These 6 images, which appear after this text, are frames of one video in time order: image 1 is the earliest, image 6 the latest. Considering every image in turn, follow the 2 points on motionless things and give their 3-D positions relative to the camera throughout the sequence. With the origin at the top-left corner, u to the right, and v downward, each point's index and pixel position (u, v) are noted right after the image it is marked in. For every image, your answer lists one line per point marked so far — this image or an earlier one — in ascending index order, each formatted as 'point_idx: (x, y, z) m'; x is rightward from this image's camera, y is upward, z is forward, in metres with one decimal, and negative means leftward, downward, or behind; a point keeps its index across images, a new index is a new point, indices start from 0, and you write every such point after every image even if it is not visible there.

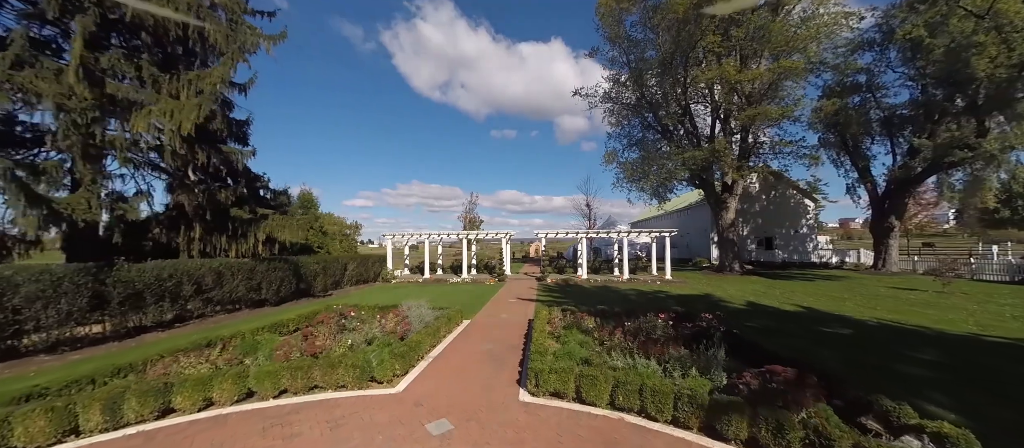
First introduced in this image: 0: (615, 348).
0: (+2.0, -2.3, +6.7) m
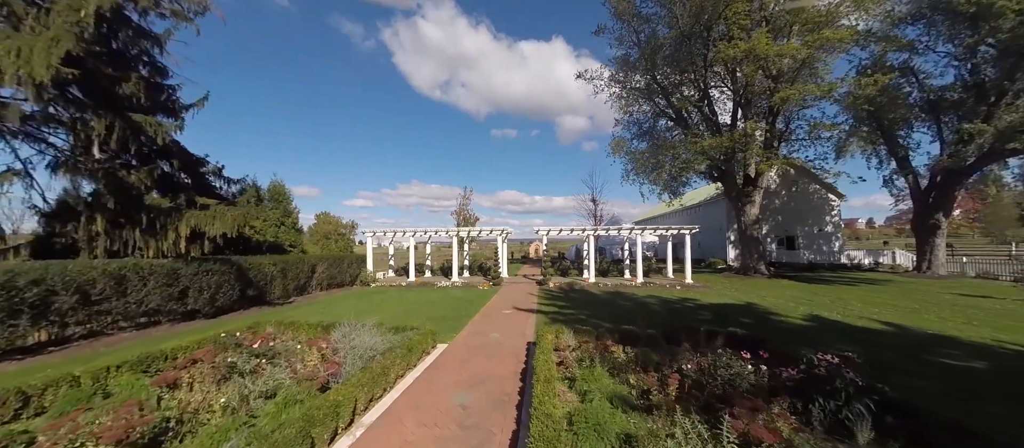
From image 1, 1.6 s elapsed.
0: (+1.8, -2.1, +3.8) m
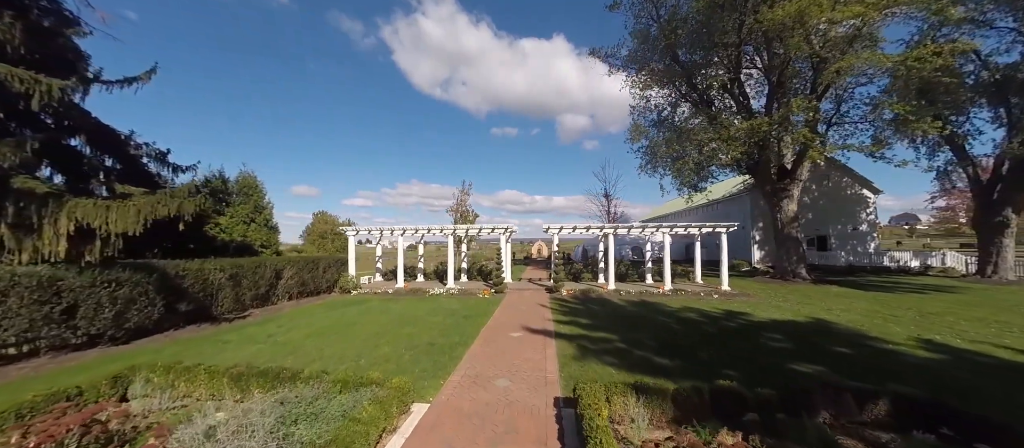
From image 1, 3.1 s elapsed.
0: (+2.1, -1.9, +1.0) m
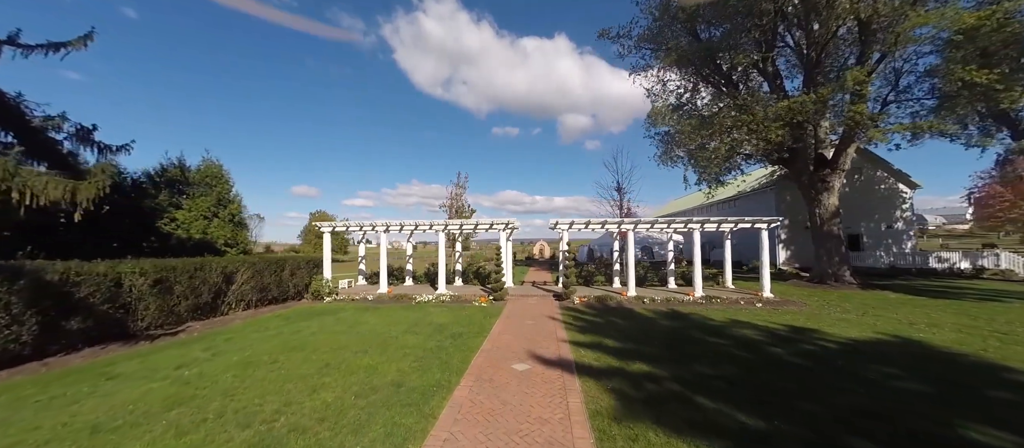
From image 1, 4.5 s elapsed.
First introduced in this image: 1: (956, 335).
0: (+2.1, -1.7, -1.6) m
1: (+11.4, -2.8, +9.1) m
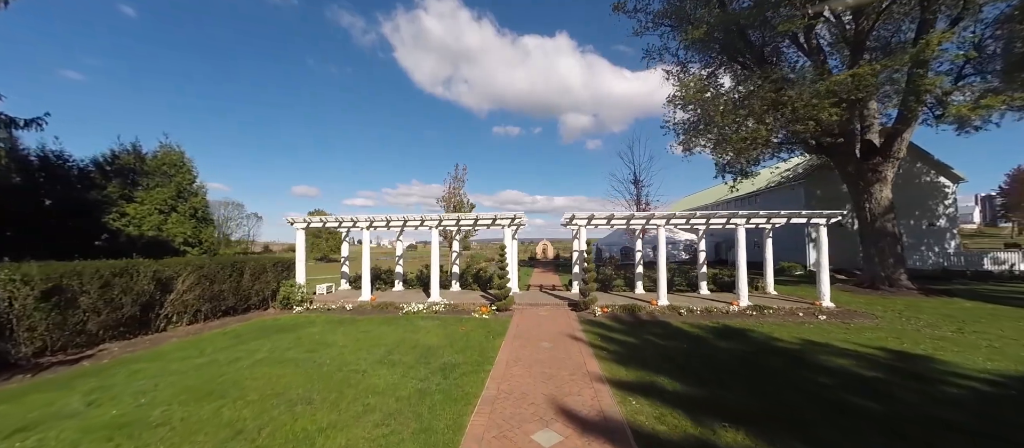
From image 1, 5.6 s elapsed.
0: (+2.3, -1.6, -3.8) m
1: (+11.6, -2.6, +6.8) m
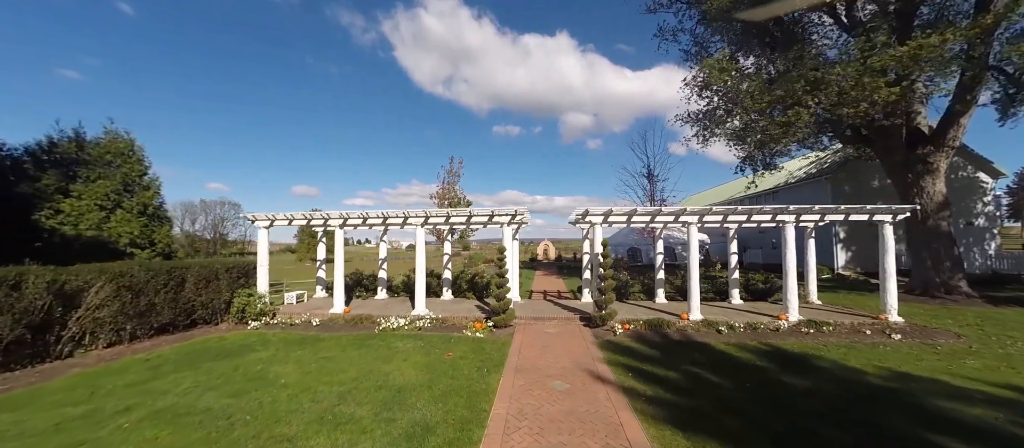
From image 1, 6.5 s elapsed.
0: (+2.3, -1.5, -5.8) m
1: (+11.6, -2.6, +4.8) m
